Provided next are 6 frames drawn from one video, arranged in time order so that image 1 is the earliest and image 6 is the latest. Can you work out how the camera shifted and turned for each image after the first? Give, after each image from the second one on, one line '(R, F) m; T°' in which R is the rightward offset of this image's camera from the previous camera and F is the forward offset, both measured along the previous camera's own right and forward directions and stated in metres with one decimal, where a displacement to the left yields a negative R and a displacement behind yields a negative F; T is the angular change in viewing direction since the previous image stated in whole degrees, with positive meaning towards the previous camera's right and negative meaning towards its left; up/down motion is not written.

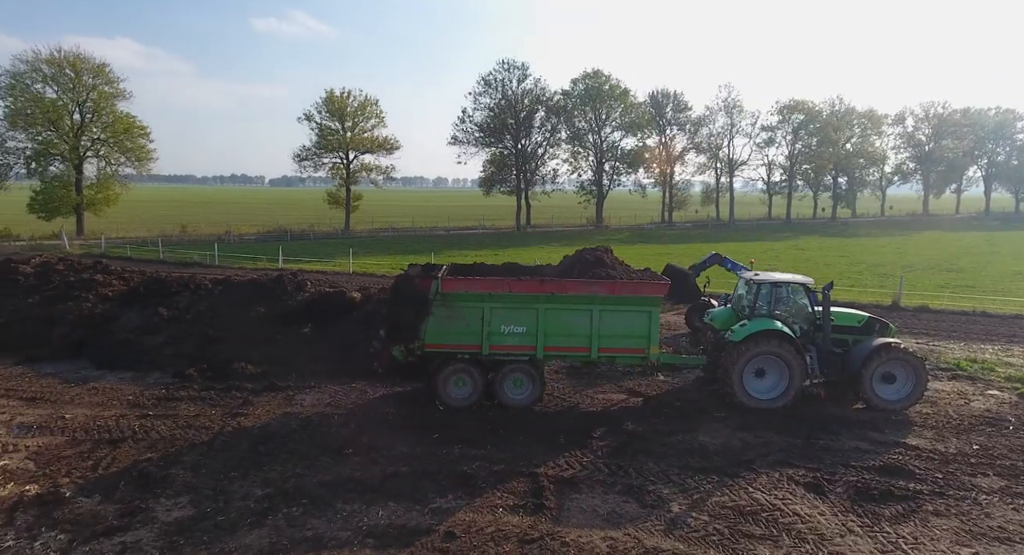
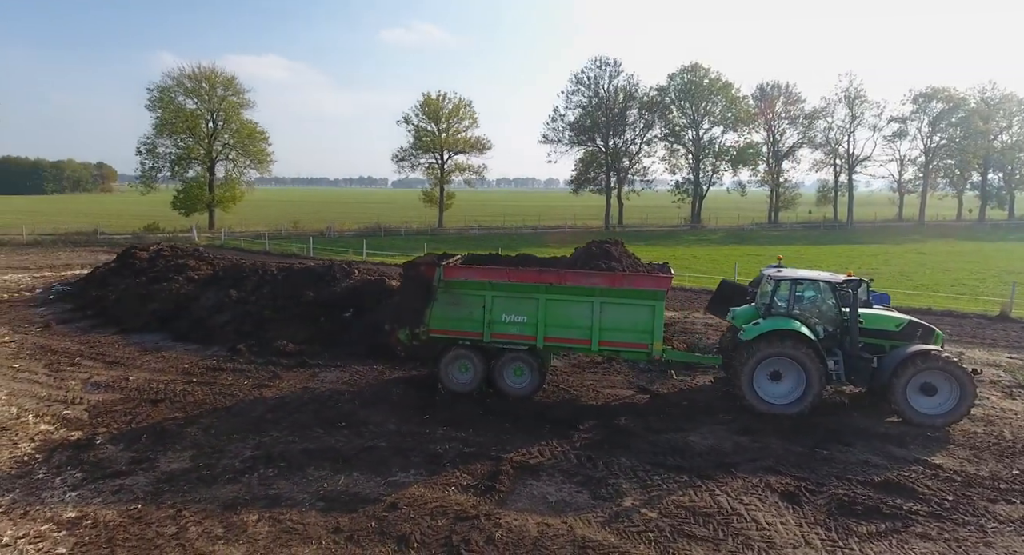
(+1.9, 0.0) m; -11°
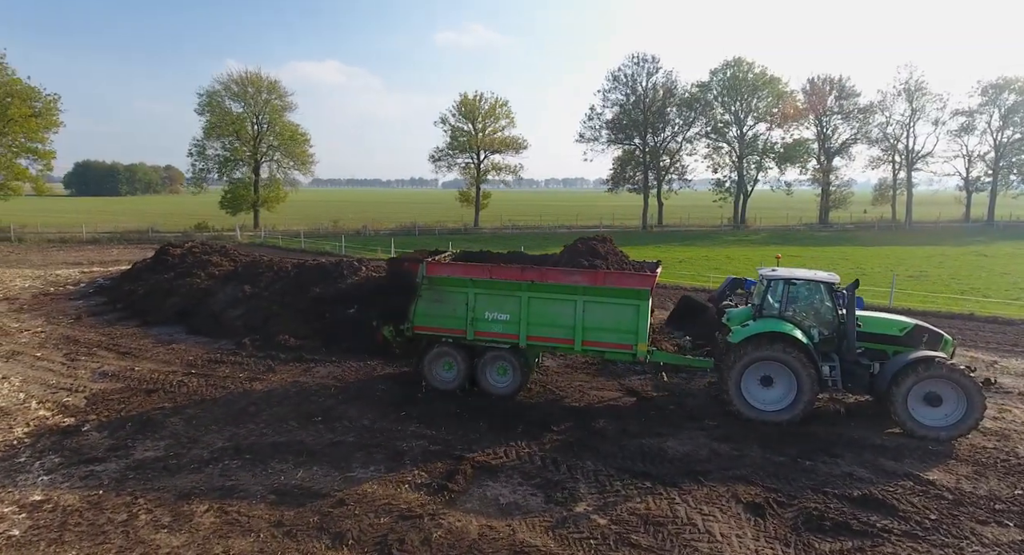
(+1.1, +0.2) m; -5°
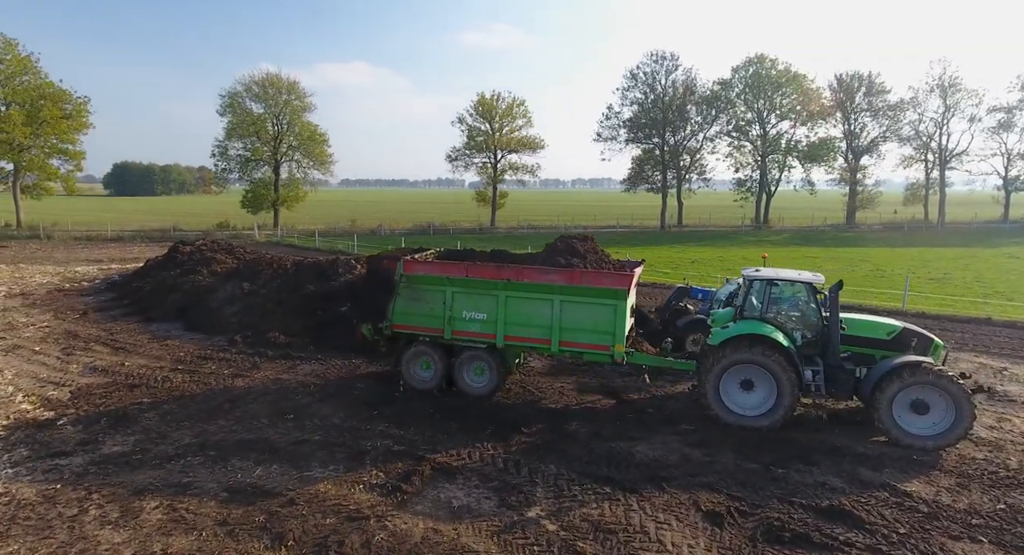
(+0.8, +0.2) m; -3°
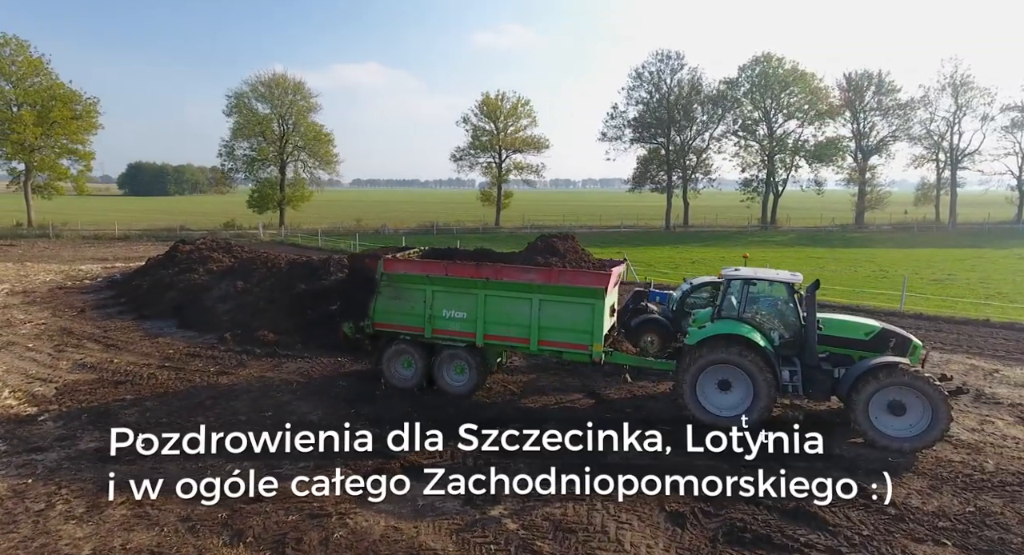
(+0.5, 0.0) m; -1°
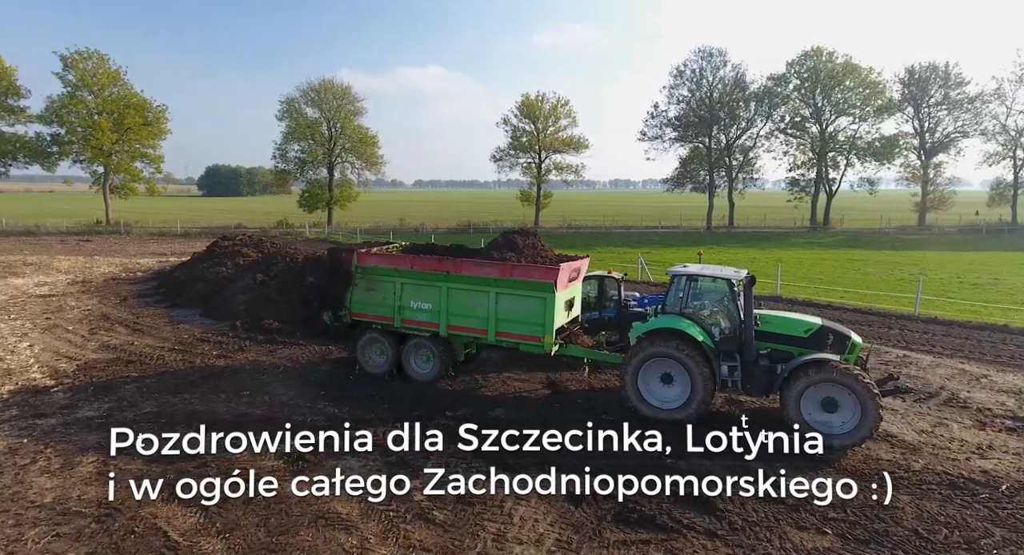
(+1.7, -0.3) m; -6°
